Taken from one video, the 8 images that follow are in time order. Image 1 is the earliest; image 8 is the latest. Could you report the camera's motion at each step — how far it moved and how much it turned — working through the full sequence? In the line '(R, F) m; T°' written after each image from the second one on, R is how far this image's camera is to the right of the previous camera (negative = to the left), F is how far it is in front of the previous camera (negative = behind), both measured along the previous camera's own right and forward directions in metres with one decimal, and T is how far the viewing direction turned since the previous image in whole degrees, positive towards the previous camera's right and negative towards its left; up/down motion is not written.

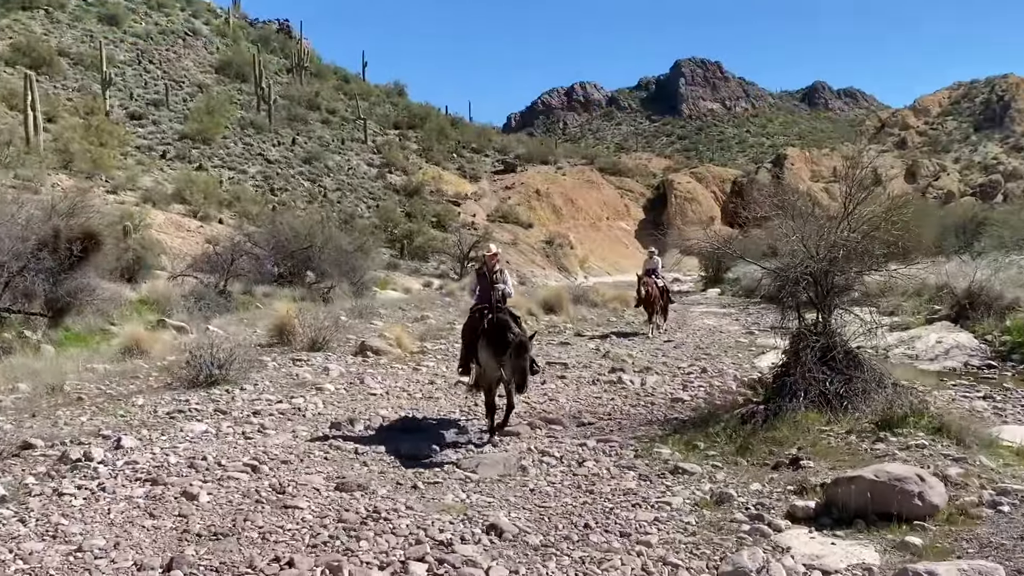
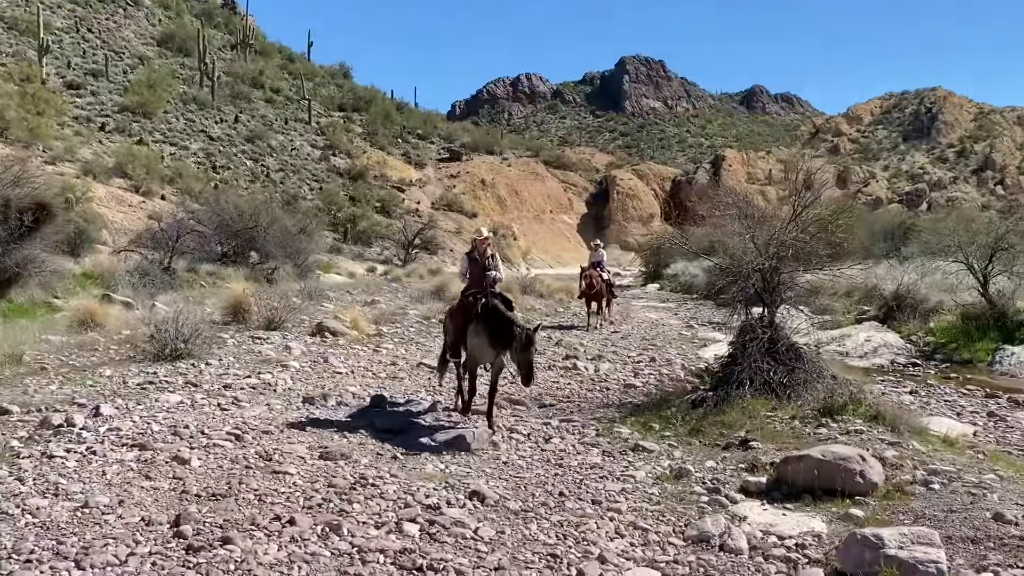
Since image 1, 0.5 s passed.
(-0.3, -0.3) m; +4°
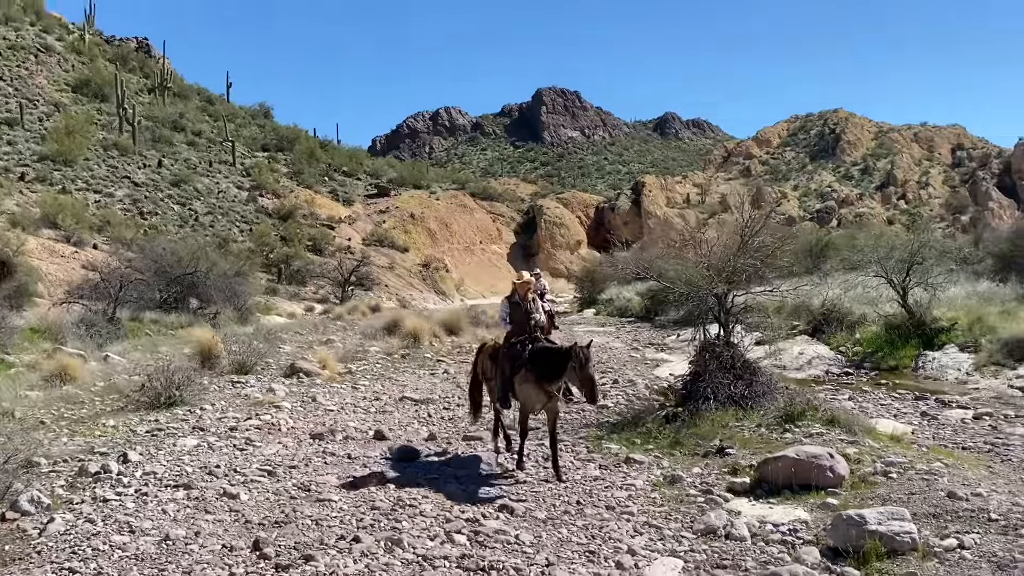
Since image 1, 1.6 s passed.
(-0.5, -0.6) m; +5°
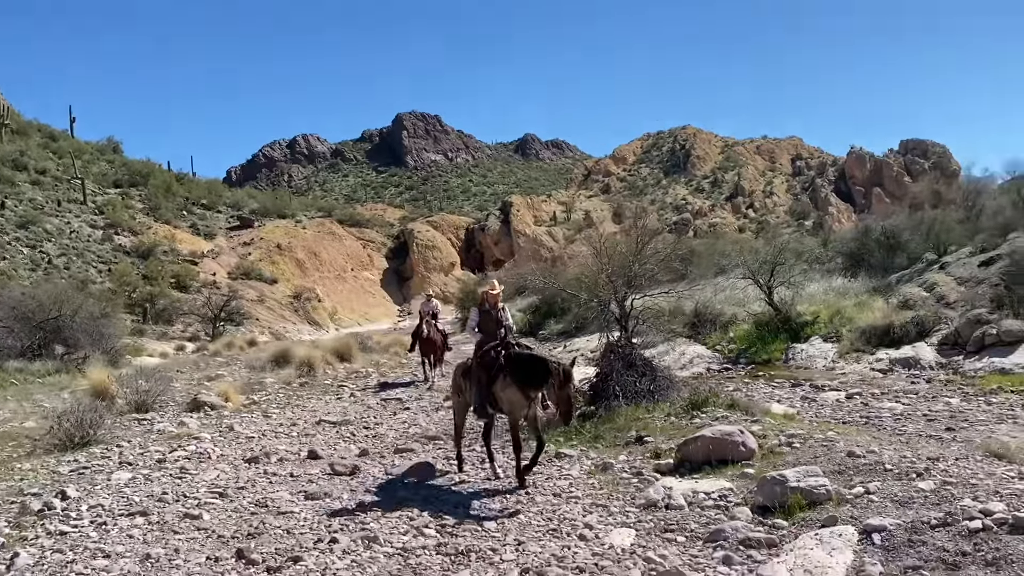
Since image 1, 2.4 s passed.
(-0.5, -0.4) m; +9°
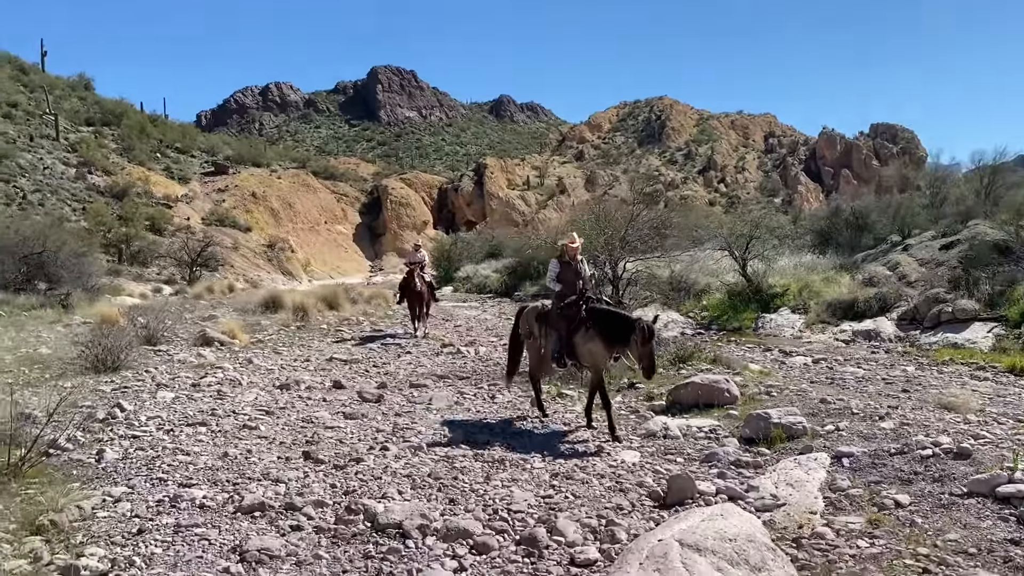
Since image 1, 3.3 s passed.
(-0.4, -0.7) m; +2°
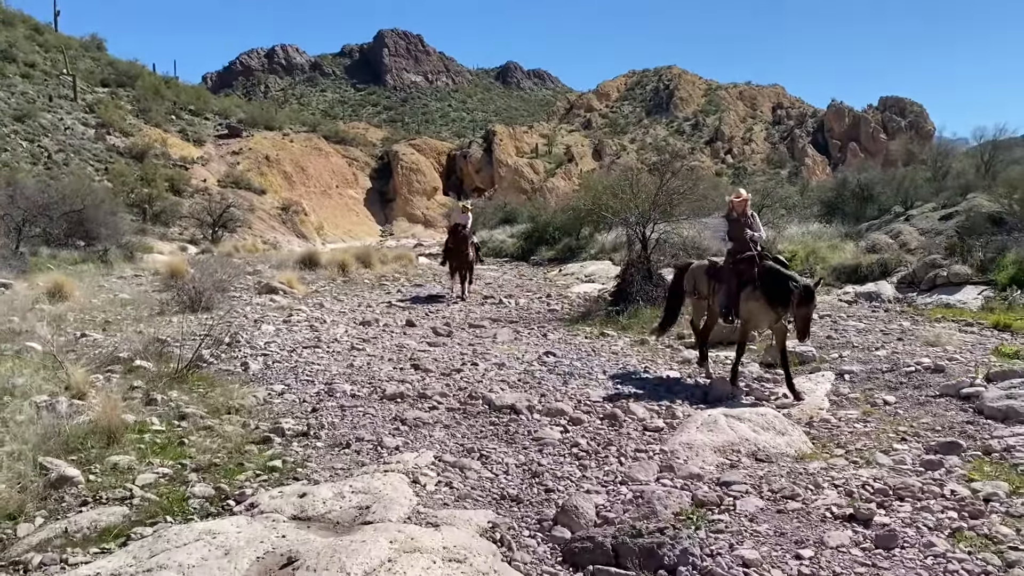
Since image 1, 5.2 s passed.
(-0.5, -1.3) m; 0°
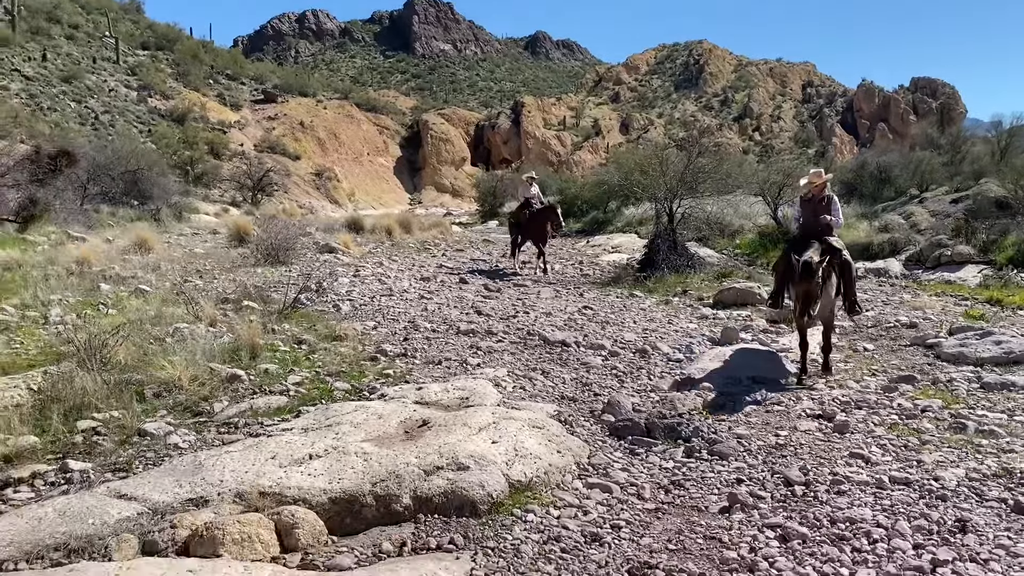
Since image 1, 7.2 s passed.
(-0.2, -1.3) m; -1°
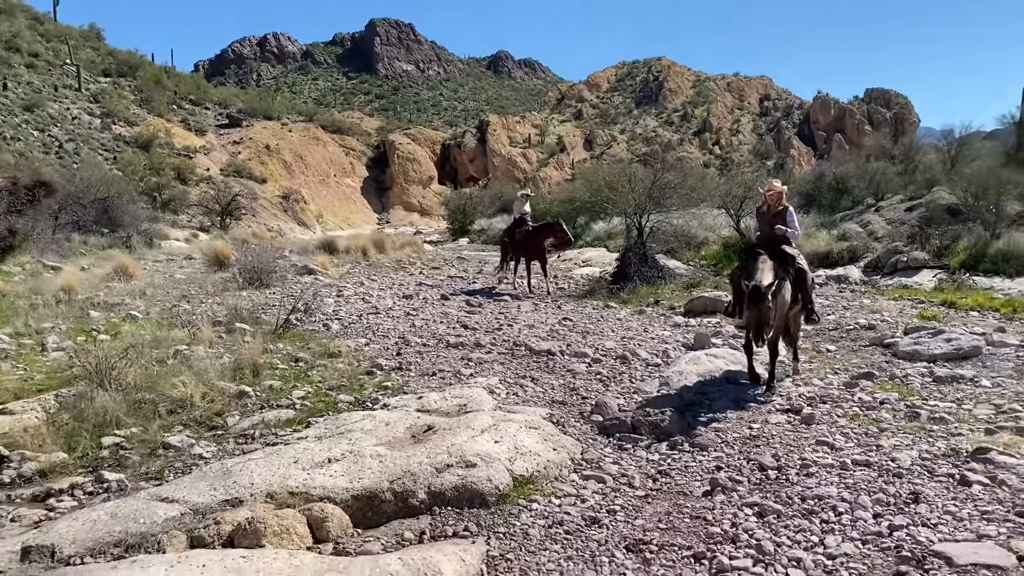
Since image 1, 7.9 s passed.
(-0.1, -0.4) m; +2°
